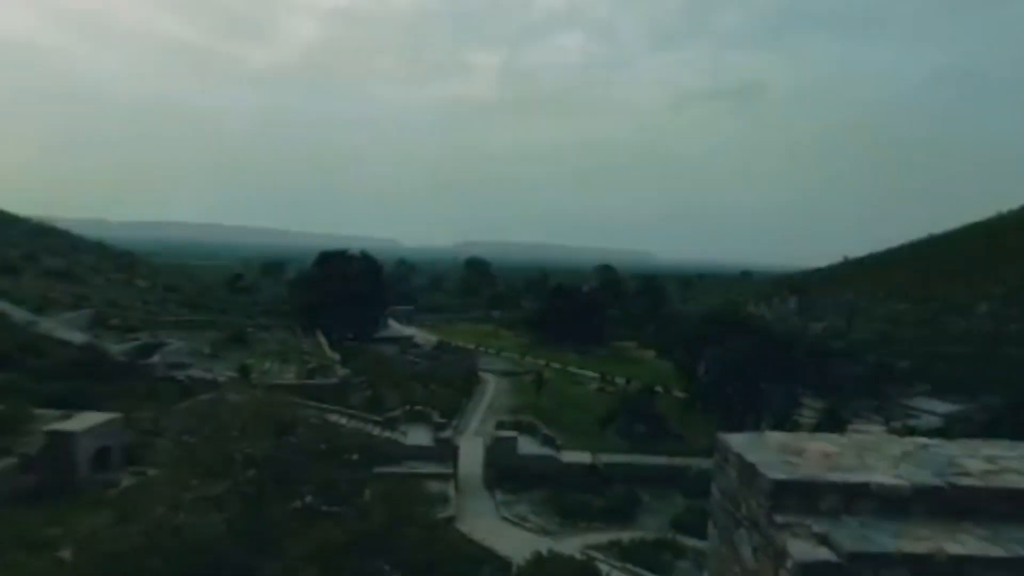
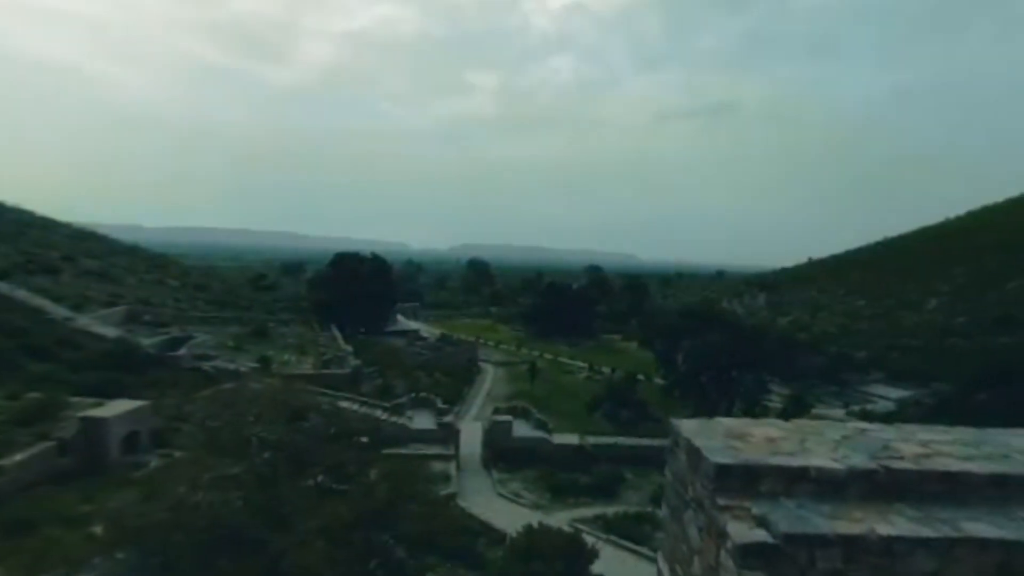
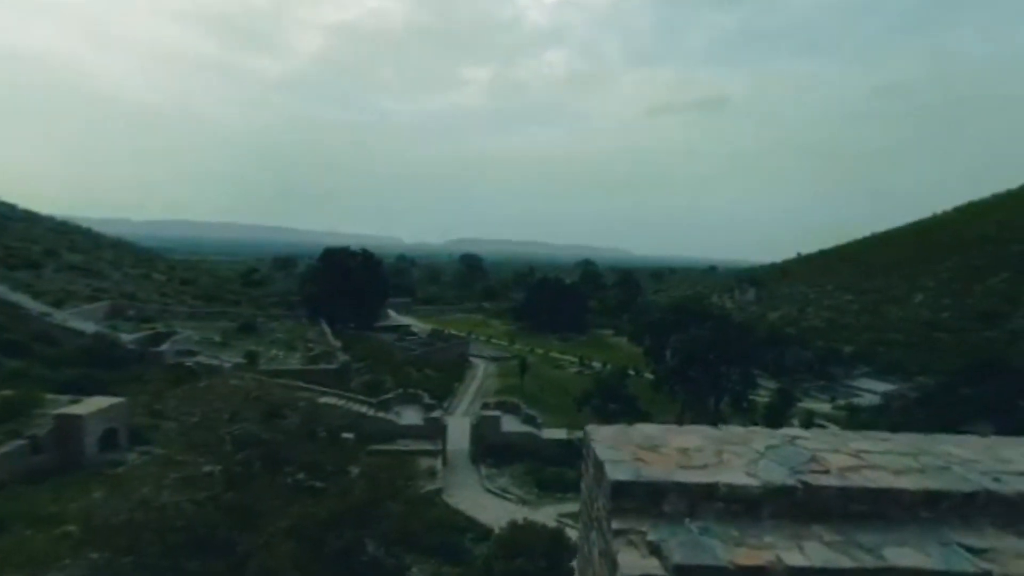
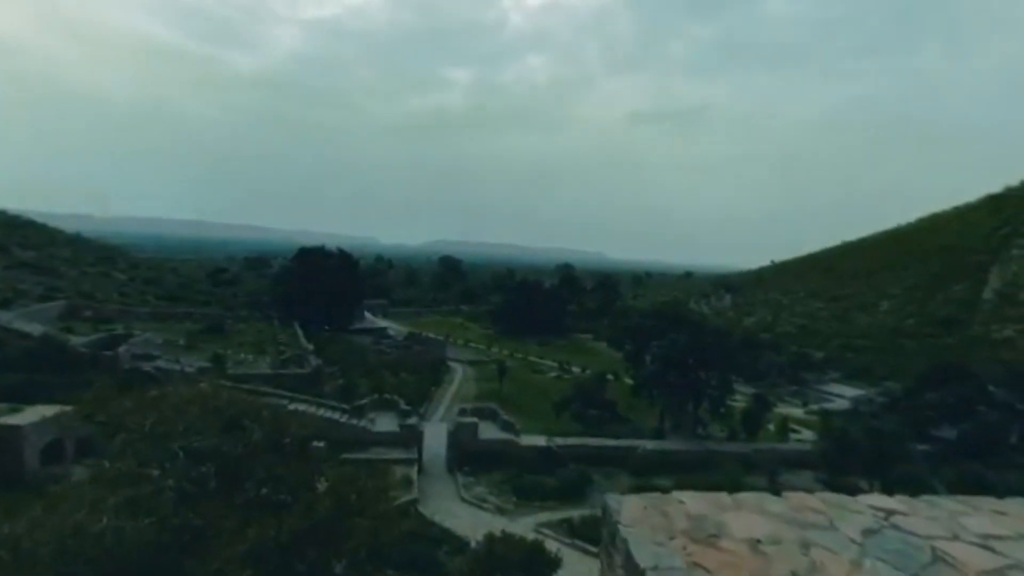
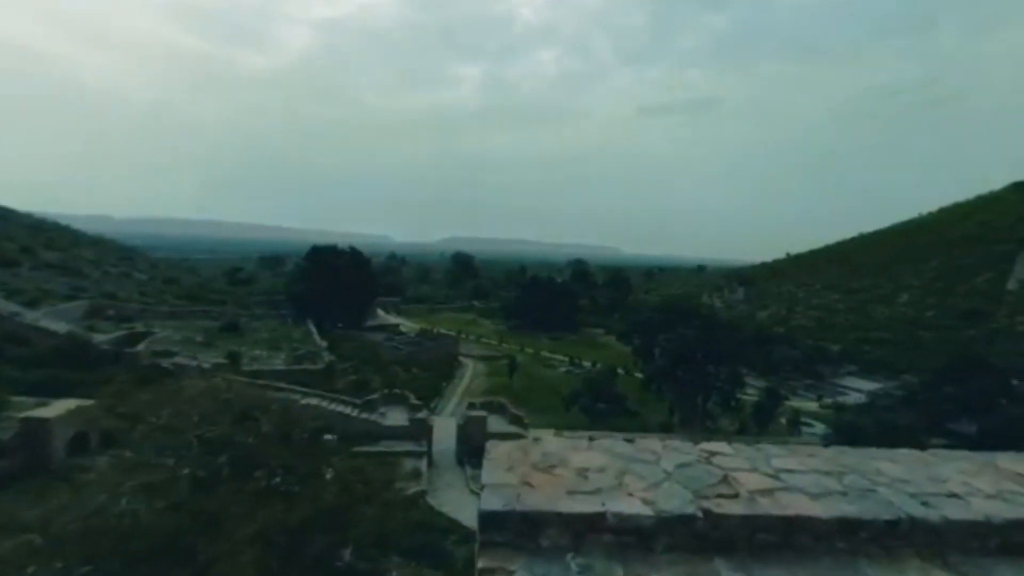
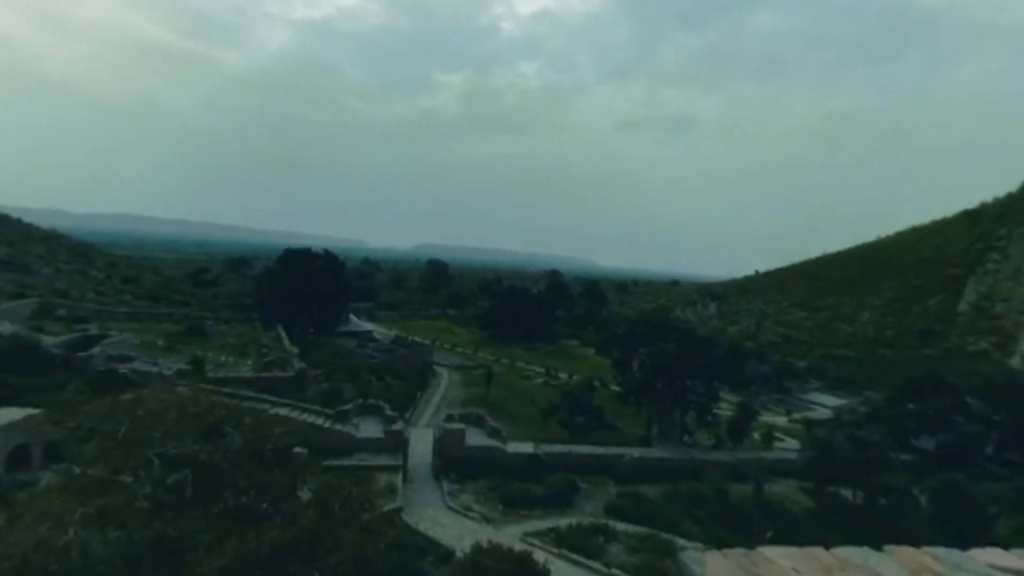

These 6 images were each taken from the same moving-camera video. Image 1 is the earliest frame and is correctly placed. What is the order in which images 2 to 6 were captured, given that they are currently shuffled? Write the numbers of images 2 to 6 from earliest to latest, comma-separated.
2, 3, 5, 4, 6
